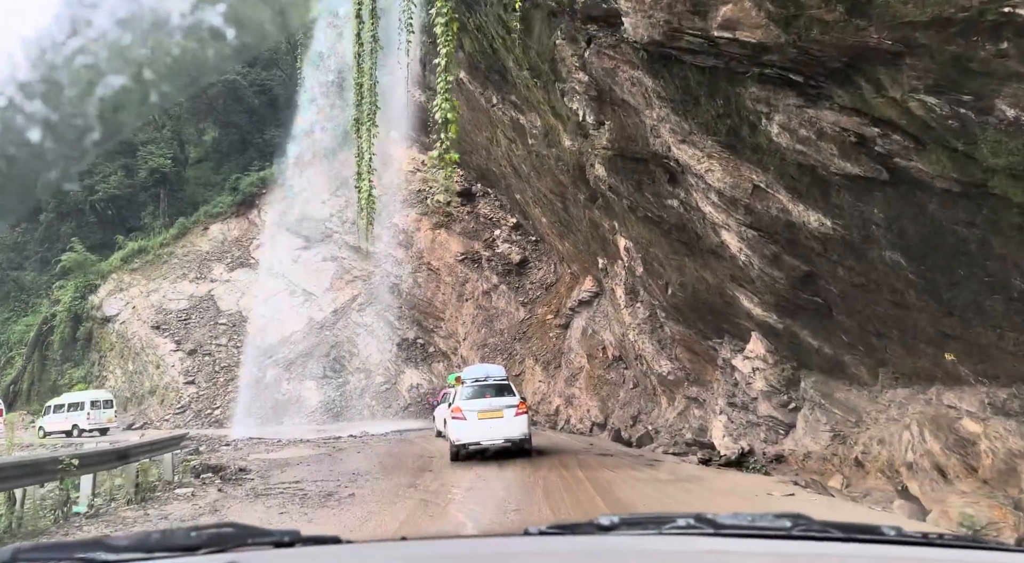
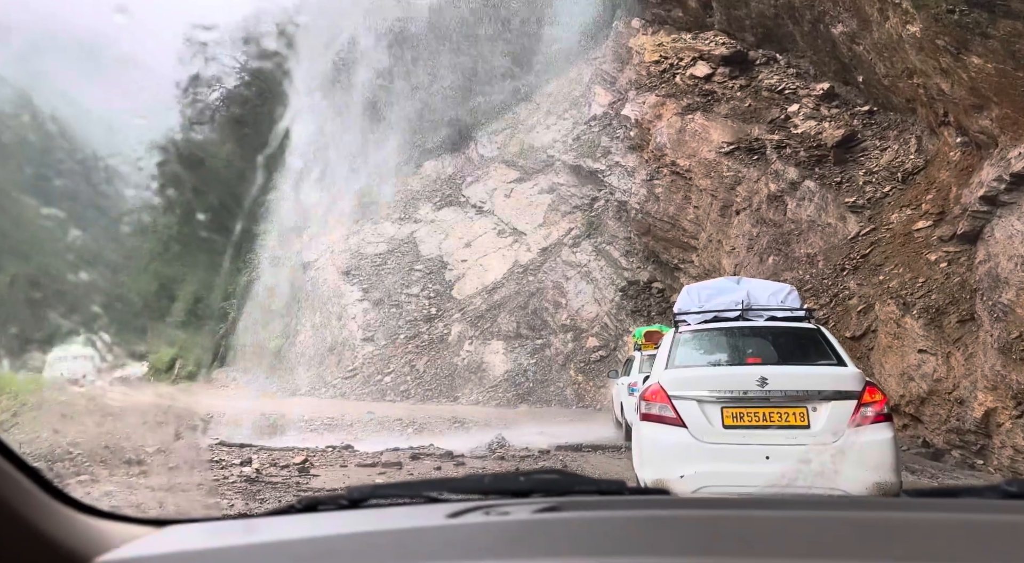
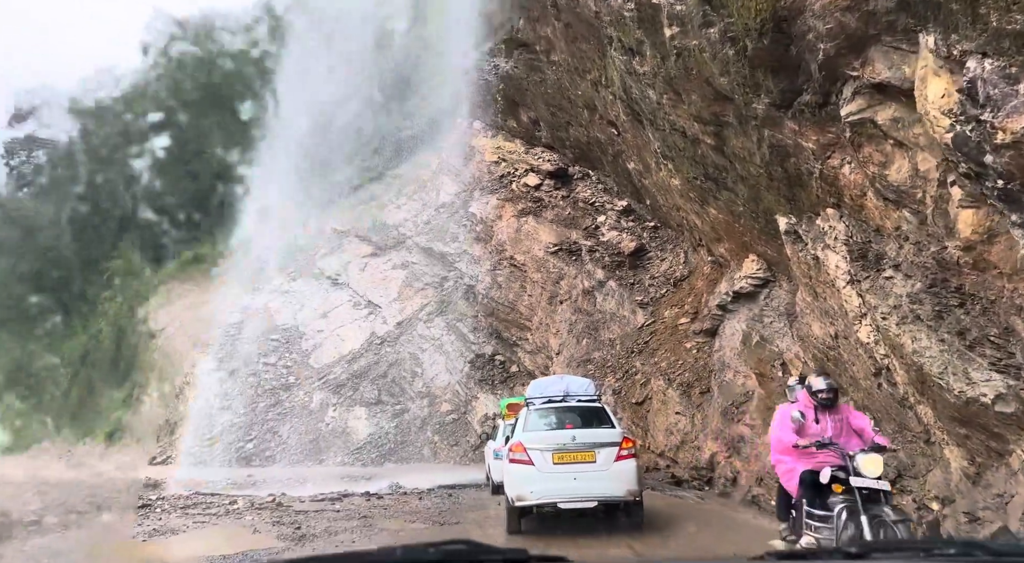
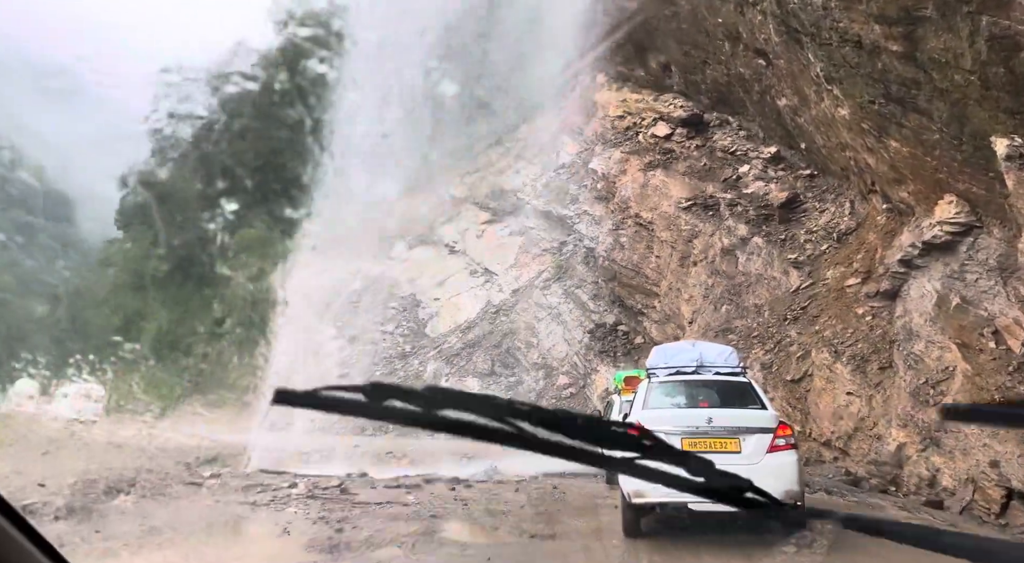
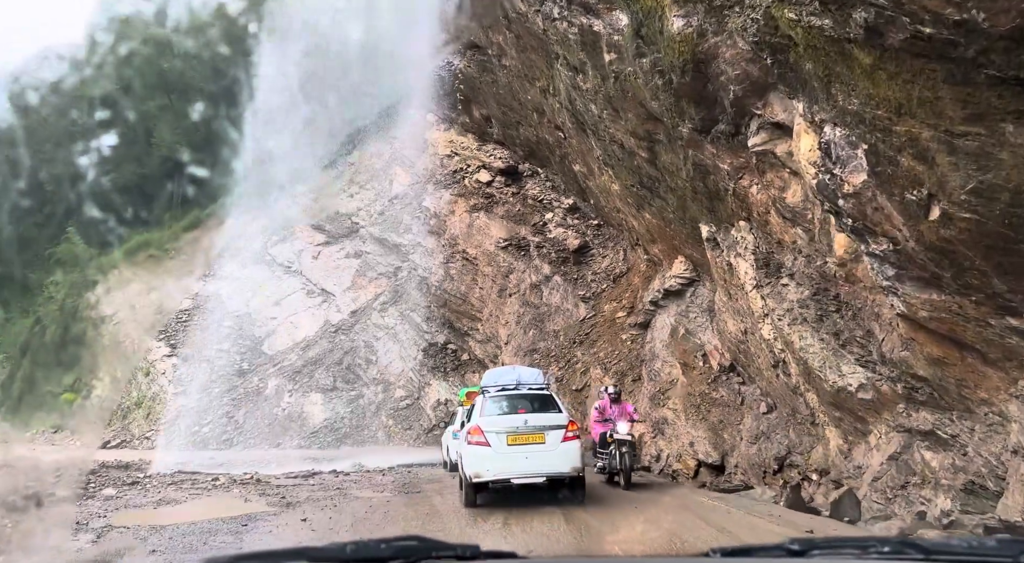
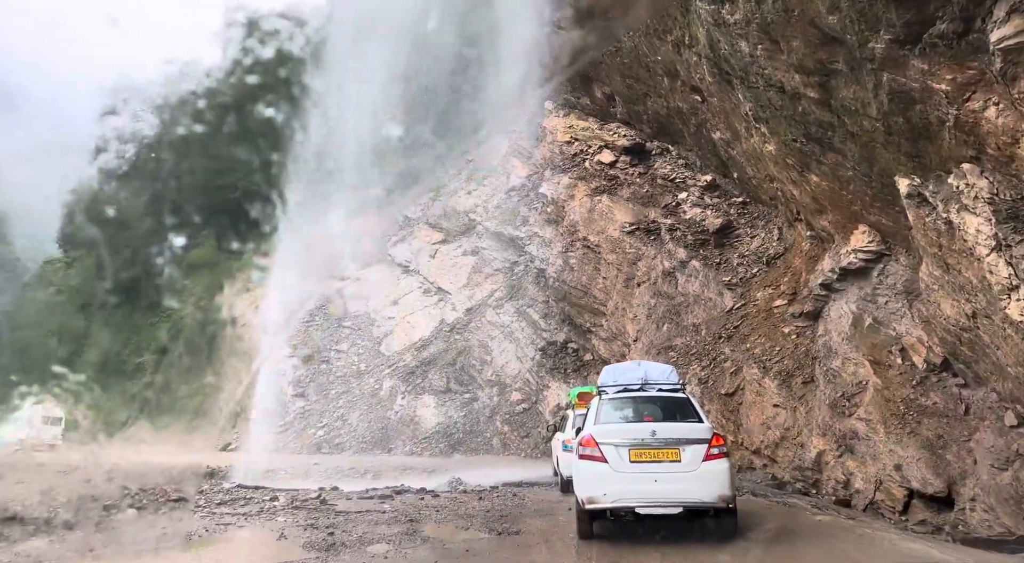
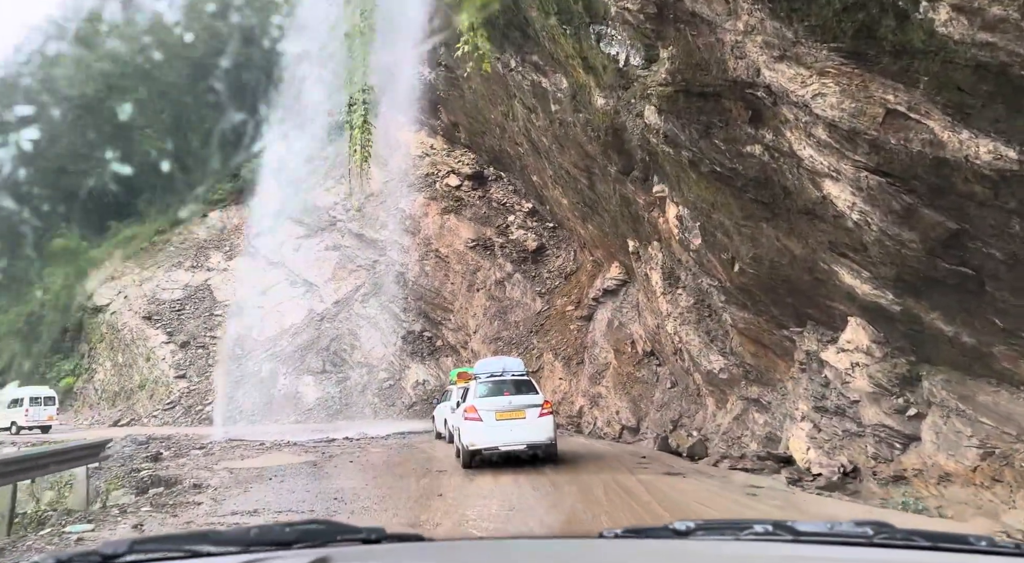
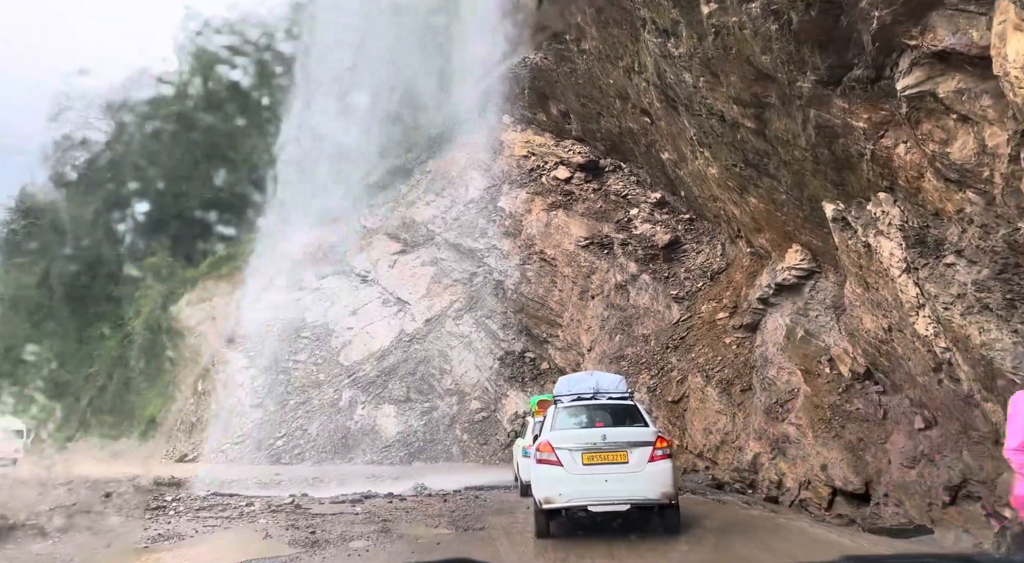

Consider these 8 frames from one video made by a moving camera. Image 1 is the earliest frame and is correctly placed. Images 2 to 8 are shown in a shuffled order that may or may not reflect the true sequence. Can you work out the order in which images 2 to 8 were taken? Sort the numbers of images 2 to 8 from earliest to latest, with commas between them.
7, 5, 3, 8, 6, 4, 2
